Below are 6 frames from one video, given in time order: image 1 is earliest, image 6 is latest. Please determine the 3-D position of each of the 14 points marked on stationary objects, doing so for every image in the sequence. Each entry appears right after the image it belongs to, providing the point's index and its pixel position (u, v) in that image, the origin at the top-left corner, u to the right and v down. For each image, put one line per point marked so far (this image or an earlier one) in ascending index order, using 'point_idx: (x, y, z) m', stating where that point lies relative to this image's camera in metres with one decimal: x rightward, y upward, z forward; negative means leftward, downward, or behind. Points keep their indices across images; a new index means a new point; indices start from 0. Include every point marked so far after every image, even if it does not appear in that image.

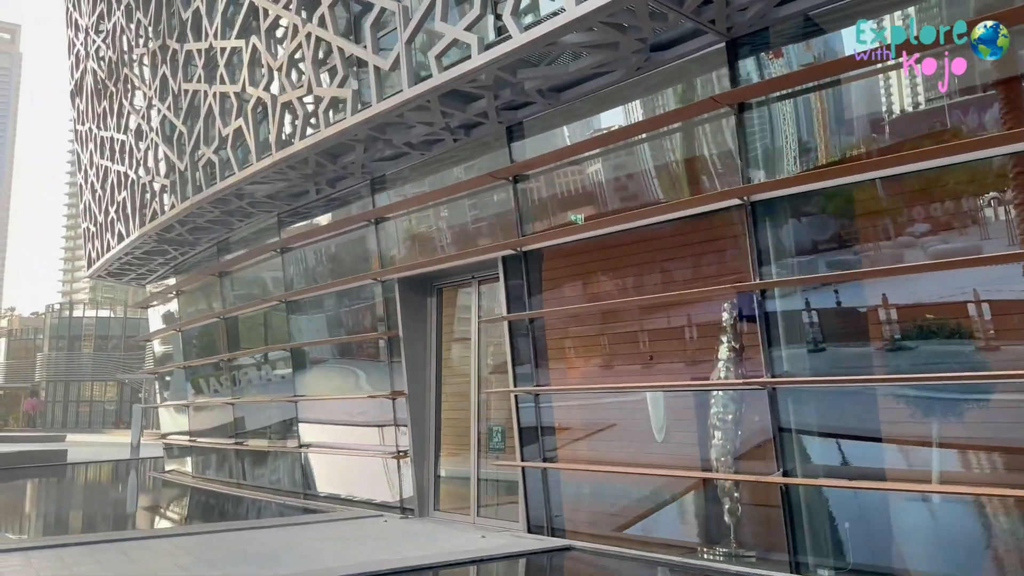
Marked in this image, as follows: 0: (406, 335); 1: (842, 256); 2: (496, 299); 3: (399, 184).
0: (-1.3, -0.6, +11.2) m
1: (+2.5, +0.3, +6.8) m
2: (-0.1, -0.1, +10.3) m
3: (-1.6, +1.3, +11.3) m
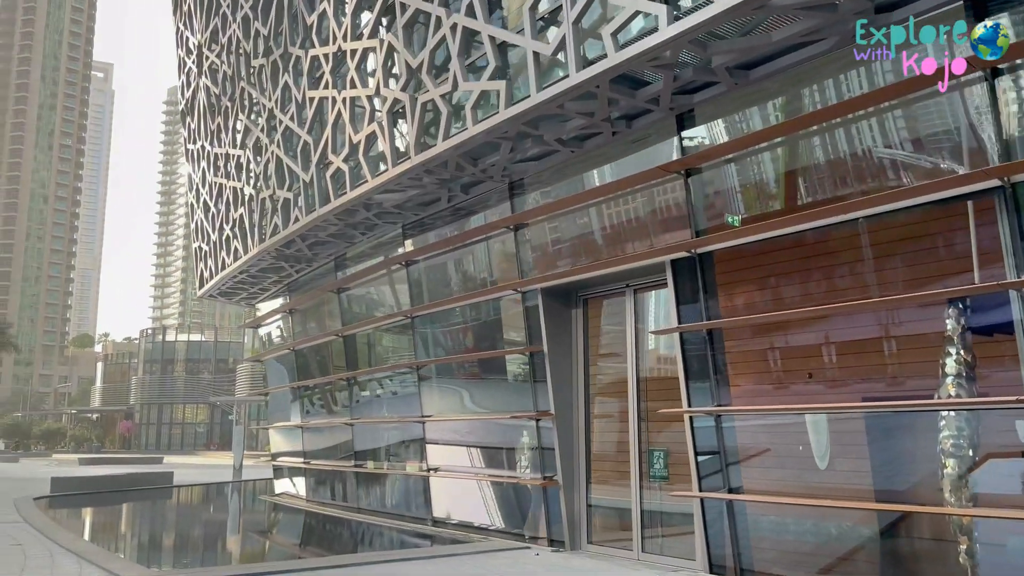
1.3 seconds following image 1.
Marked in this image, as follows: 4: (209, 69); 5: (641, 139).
0: (+0.5, -0.8, +10.3) m
1: (+4.0, +0.3, +5.6) m
2: (+1.6, -0.2, +9.3) m
3: (+0.2, +1.2, +10.5) m
4: (-5.9, +4.3, +17.1) m
5: (+1.3, +1.5, +8.9) m
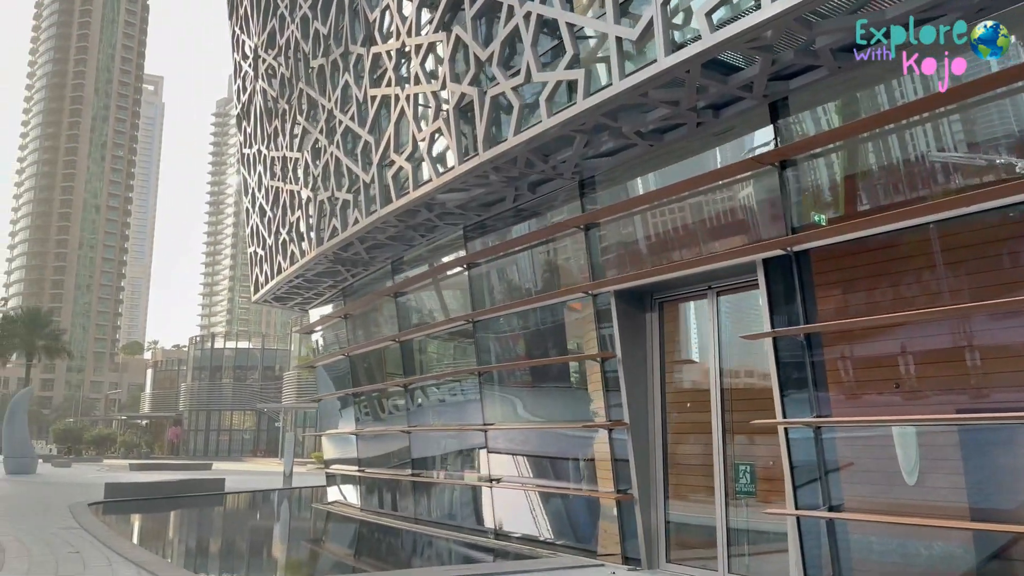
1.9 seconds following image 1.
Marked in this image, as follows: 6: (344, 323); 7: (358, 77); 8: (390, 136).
0: (+1.3, -0.8, +9.8) m
1: (+4.5, +0.3, +4.9) m
2: (+2.4, -0.2, +8.7) m
3: (+1.1, +1.2, +10.0) m
4: (-4.8, +4.2, +16.9) m
5: (+2.1, +1.5, +8.4) m
6: (-3.6, -0.8, +18.7) m
7: (-2.2, +3.1, +12.8) m
8: (-1.6, +2.0, +11.6) m
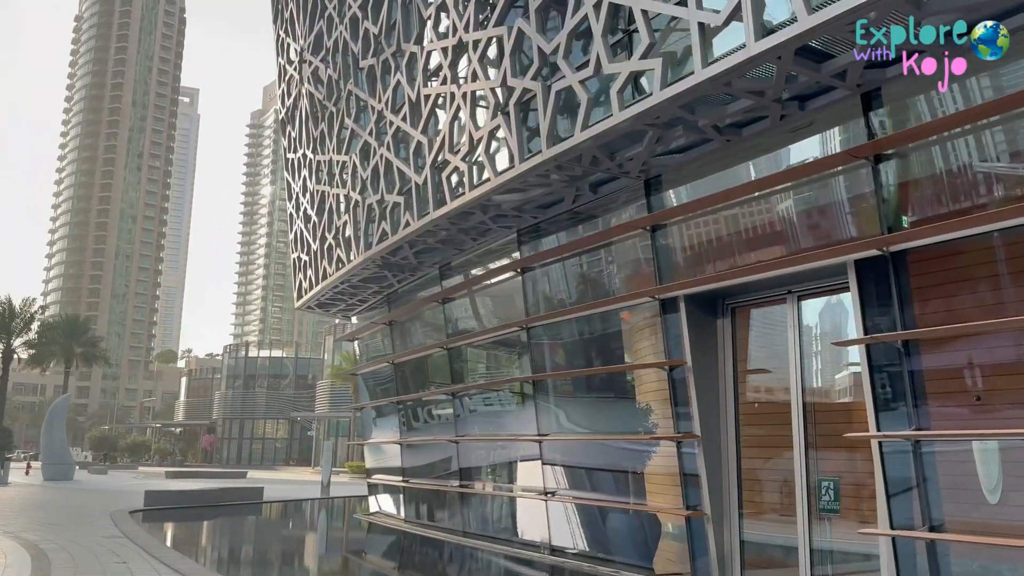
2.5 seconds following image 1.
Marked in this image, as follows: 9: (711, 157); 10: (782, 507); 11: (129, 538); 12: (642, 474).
0: (+1.9, -0.8, +9.3) m
1: (+5.1, +0.3, +4.4) m
2: (+3.0, -0.3, +8.2) m
3: (+1.7, +1.1, +9.5) m
4: (-3.8, +4.1, +16.7) m
5: (+2.7, +1.5, +7.9) m
6: (-2.6, -0.9, +18.4) m
7: (-1.5, +3.0, +12.4) m
8: (-0.9, +2.0, +11.2) m
9: (+2.1, +1.4, +9.0) m
10: (+2.6, -2.1, +8.5) m
11: (-6.3, -4.1, +14.5) m
12: (+1.5, -2.2, +10.0) m
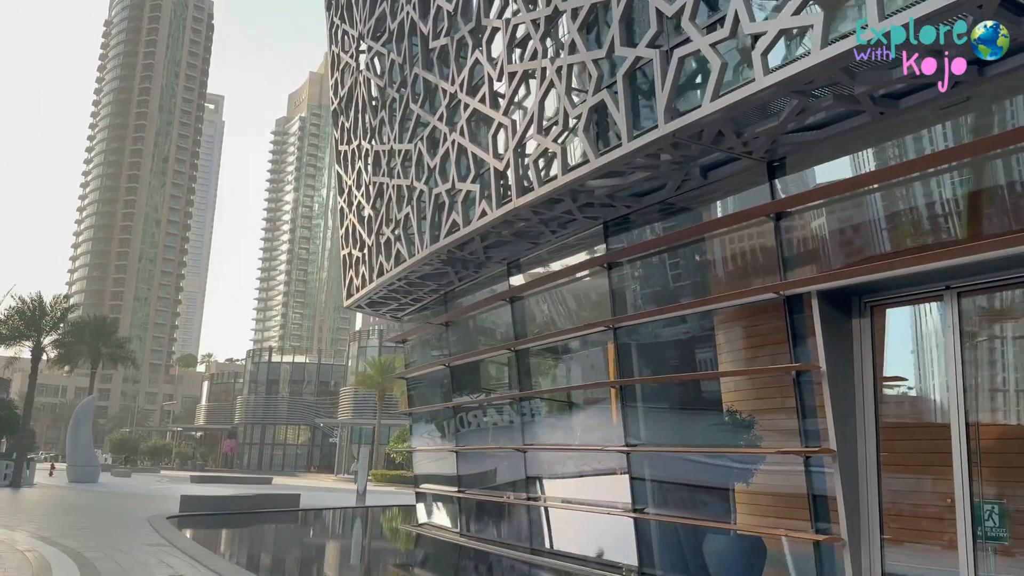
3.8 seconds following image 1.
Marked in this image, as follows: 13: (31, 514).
0: (+3.0, -0.8, +8.2) m
1: (+6.0, +0.4, +3.3) m
2: (+4.0, -0.2, +7.2) m
3: (+2.8, +1.2, +8.5) m
4: (-2.6, +4.1, +15.8) m
5: (+3.7, +1.5, +6.8) m
6: (-1.4, -0.9, +17.4) m
7: (-0.3, +3.1, +11.5) m
8: (+0.2, +2.0, +10.3) m
9: (+3.1, +1.4, +8.0) m
10: (+3.6, -2.1, +7.5) m
11: (-5.3, -4.0, +13.5) m
12: (+2.5, -2.1, +9.0) m
13: (-10.9, -5.1, +19.7) m
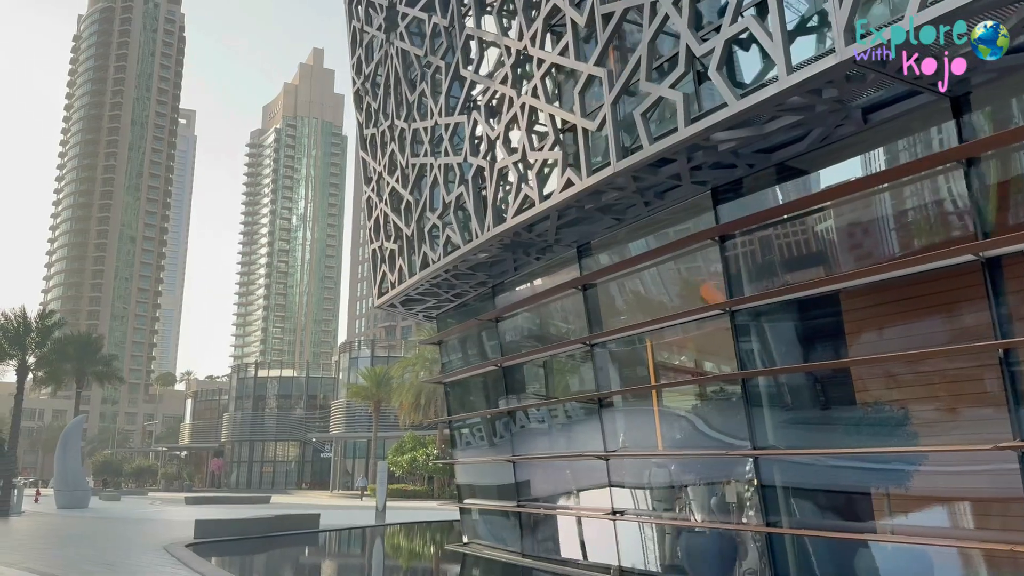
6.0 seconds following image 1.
0: (+4.1, -0.4, +6.7) m
1: (+7.2, +0.8, +1.9) m
2: (+5.2, +0.2, +5.7) m
3: (+3.9, +1.5, +7.0) m
4: (-1.7, +4.2, +14.2) m
5: (+4.8, +1.9, +5.4) m
6: (-0.5, -0.8, +15.8) m
7: (+0.7, +3.3, +9.9) m
8: (+1.2, +2.3, +8.7) m
9: (+4.2, +1.8, +6.5) m
10: (+4.8, -1.7, +6.0) m
11: (-4.2, -4.0, +11.8) m
12: (+3.7, -1.8, +7.5) m
13: (-9.9, -5.3, +17.8) m
